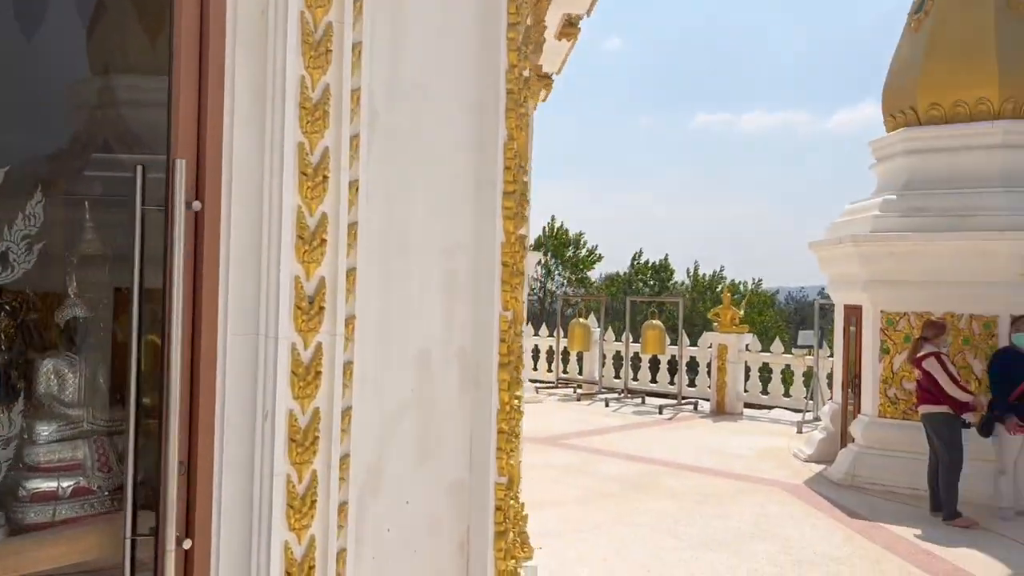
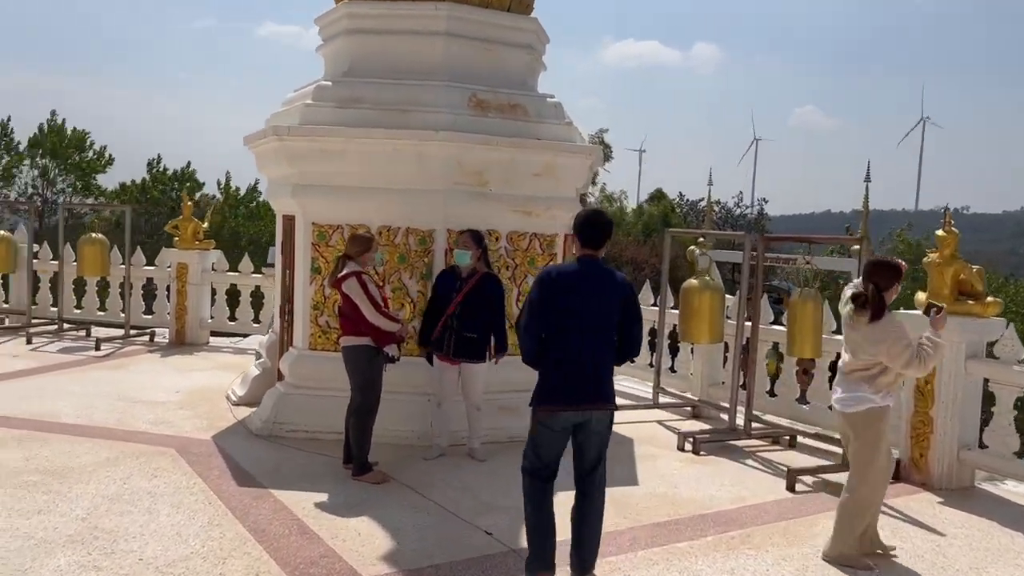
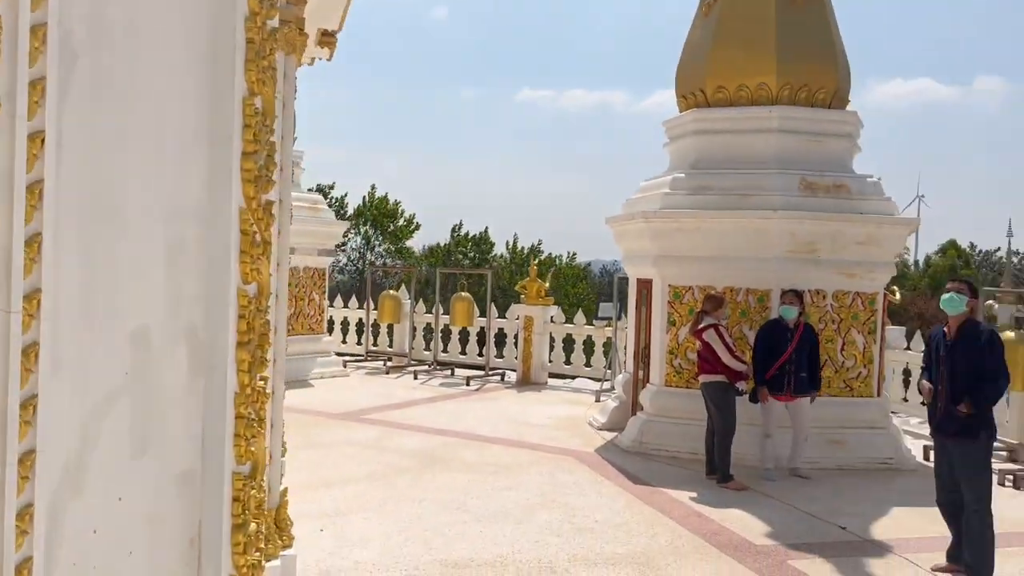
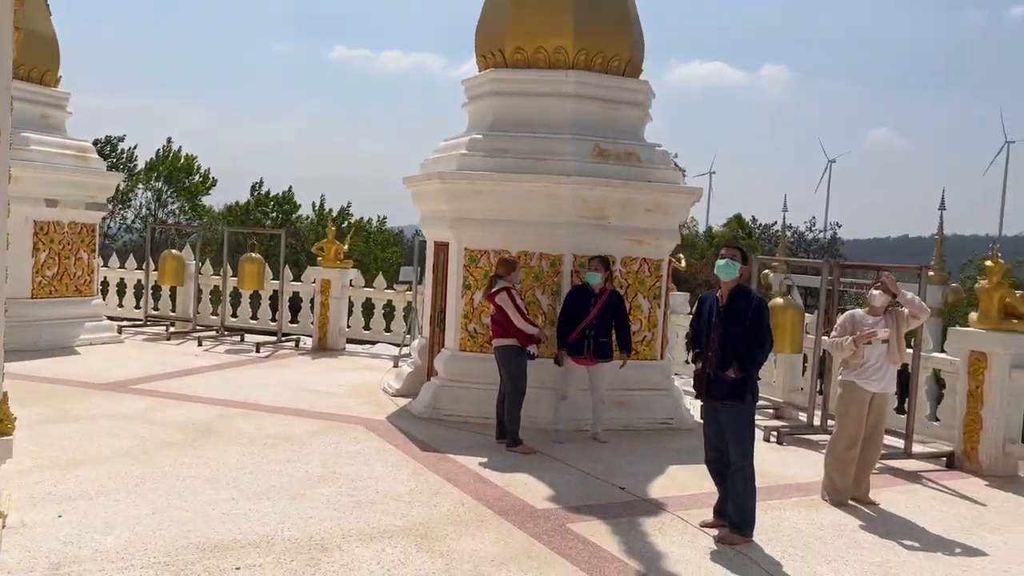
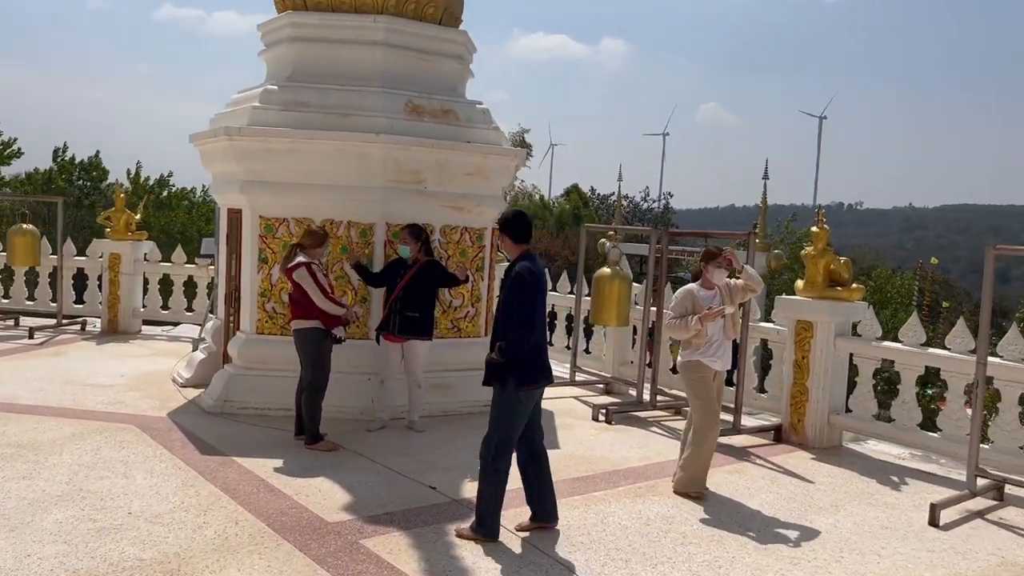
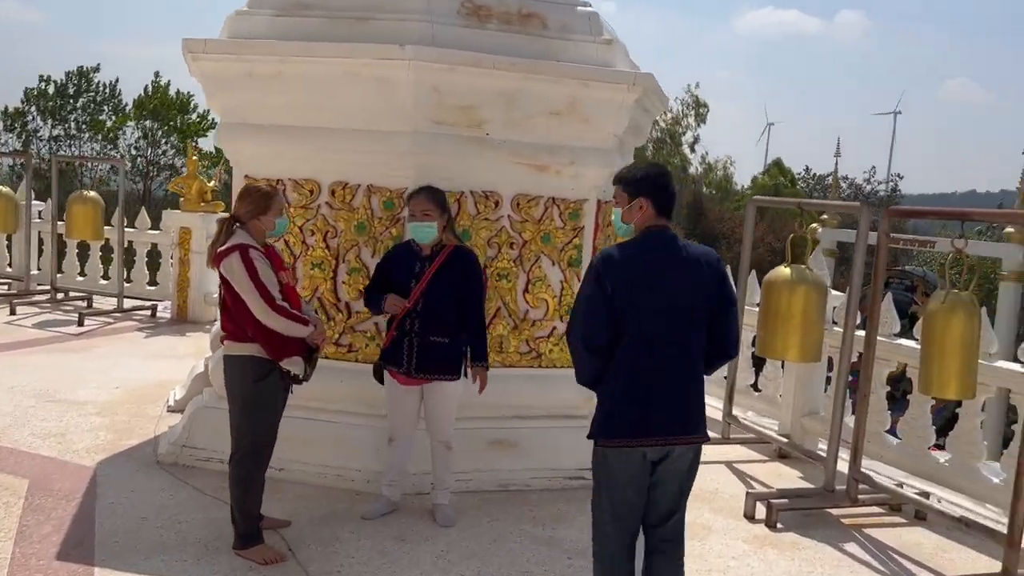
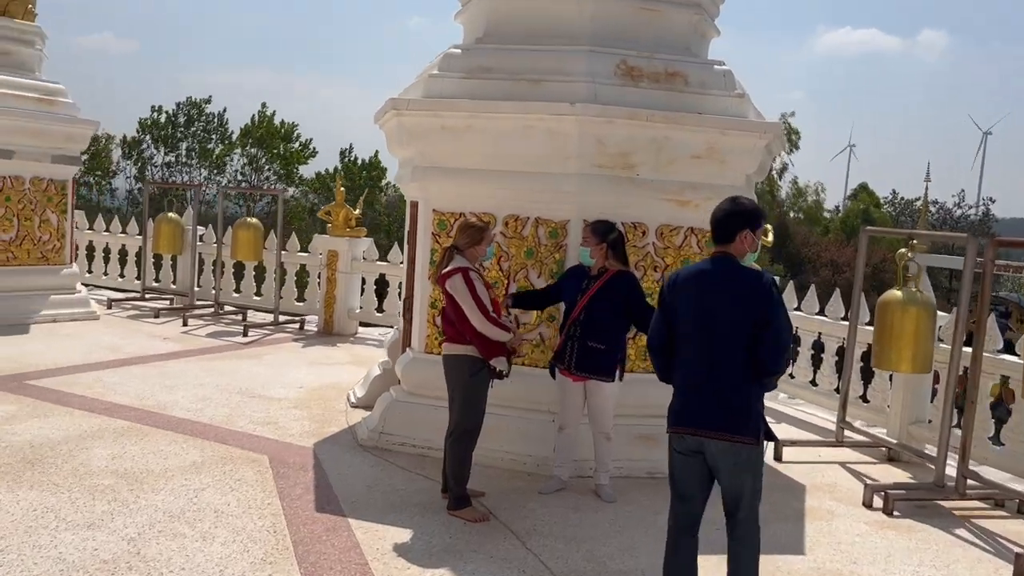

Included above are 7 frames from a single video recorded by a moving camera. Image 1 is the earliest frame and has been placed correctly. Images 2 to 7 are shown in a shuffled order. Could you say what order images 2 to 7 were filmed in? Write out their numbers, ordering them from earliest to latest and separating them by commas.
3, 4, 5, 2, 7, 6
